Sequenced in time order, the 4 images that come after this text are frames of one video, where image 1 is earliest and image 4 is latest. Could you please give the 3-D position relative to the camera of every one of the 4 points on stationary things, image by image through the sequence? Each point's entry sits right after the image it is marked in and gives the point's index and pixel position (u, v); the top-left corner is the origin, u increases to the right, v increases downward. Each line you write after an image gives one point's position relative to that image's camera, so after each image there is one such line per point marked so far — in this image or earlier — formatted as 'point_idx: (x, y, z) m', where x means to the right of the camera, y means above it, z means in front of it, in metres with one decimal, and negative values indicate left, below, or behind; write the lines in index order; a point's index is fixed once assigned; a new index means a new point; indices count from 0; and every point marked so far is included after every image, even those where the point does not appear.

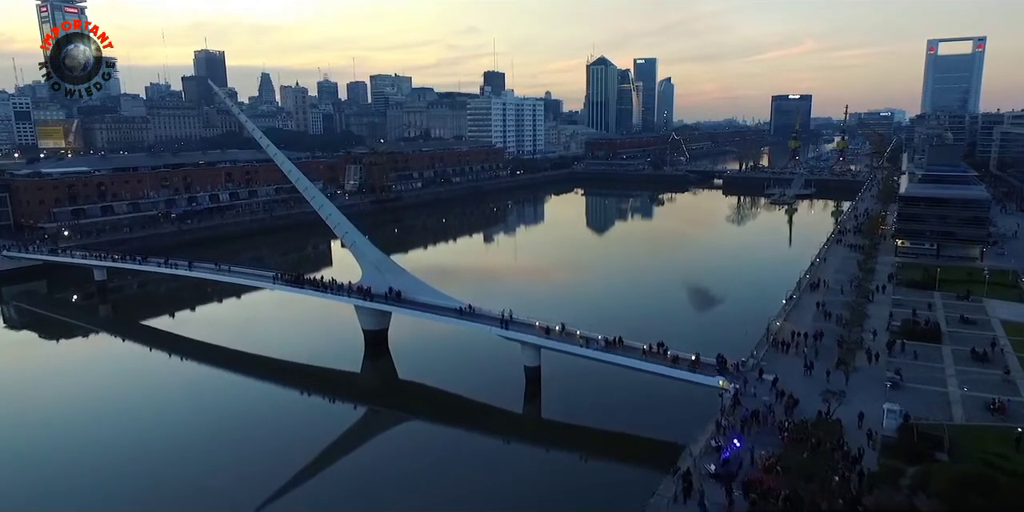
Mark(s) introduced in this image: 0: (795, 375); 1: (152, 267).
0: (+4.4, -1.9, +9.9) m
1: (-9.5, -0.3, +16.6) m
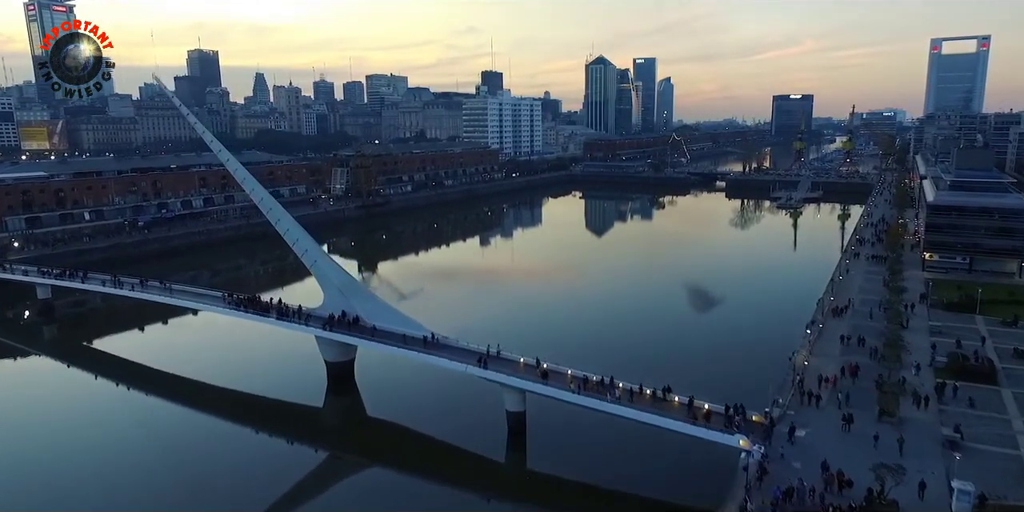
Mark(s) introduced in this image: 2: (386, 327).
0: (+4.1, -2.3, +8.2) m
1: (-9.8, -0.7, +14.8) m
2: (-2.3, -1.3, +11.6) m
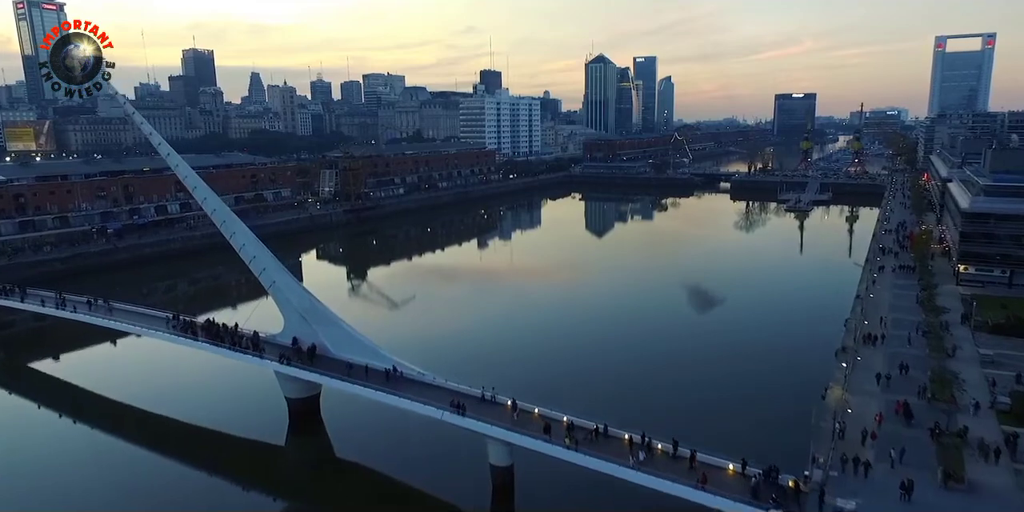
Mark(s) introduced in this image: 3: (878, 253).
0: (+3.9, -2.6, +6.6) m
1: (-10.0, -1.0, +13.3) m
2: (-2.5, -1.6, +10.0) m
3: (+10.9, +0.1, +18.9) m
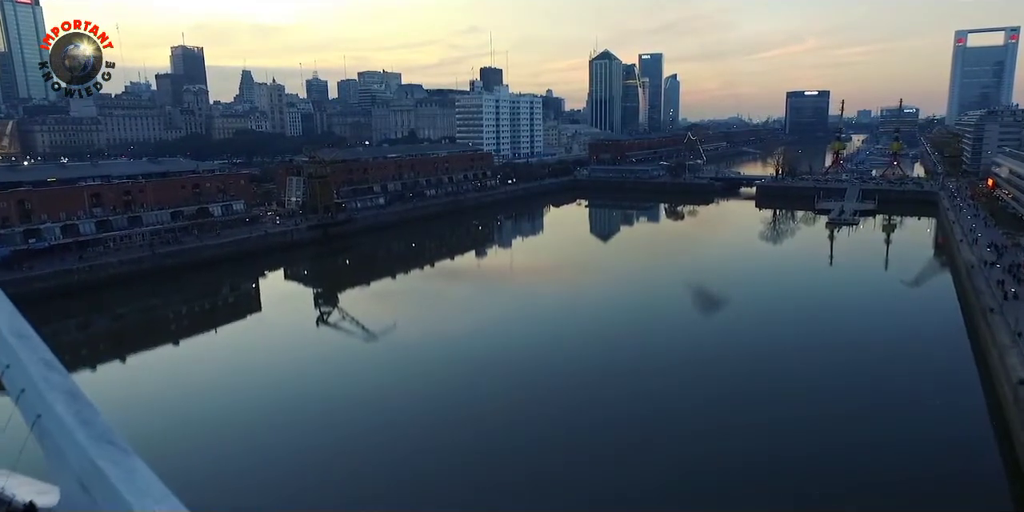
0: (+3.7, -3.6, +1.6) m
1: (-10.3, -2.0, +8.3) m
2: (-2.8, -2.7, +5.1) m
3: (+10.7, -0.9, +13.9) m
